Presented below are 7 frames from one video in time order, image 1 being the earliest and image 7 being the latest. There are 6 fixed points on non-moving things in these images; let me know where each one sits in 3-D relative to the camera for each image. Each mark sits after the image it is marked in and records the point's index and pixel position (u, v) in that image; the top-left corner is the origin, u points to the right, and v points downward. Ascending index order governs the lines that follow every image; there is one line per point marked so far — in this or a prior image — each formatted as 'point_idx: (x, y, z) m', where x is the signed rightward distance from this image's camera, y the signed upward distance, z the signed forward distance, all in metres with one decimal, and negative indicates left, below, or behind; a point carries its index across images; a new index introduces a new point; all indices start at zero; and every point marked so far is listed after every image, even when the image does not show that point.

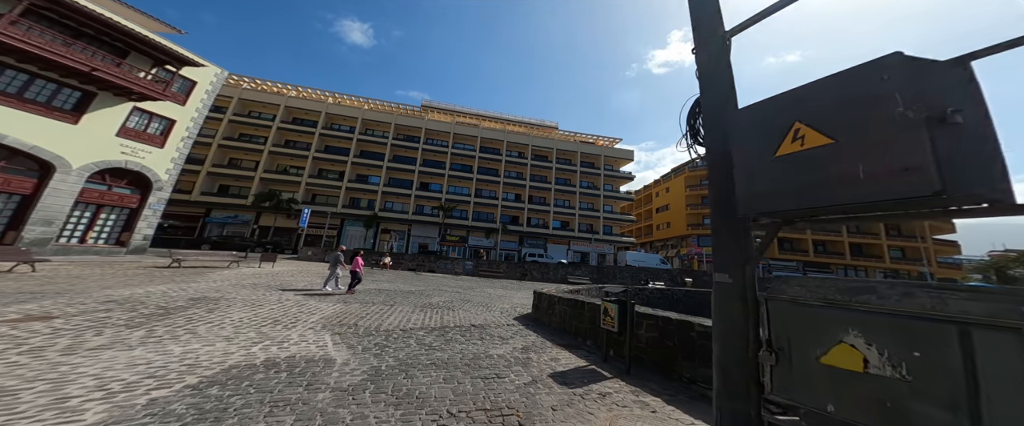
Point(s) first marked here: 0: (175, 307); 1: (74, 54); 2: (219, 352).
0: (-6.3, -1.7, +5.5) m
1: (-17.3, +6.2, +11.7) m
2: (-3.7, -1.7, +3.7) m
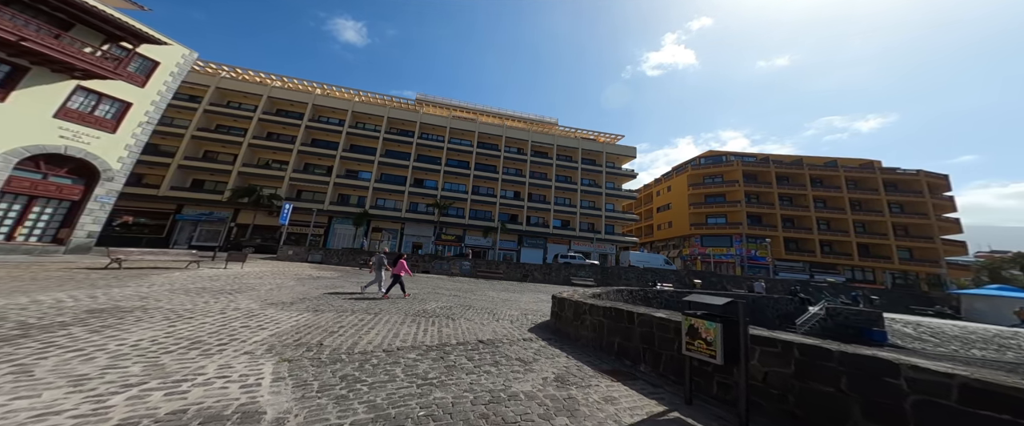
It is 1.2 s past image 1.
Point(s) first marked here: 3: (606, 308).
0: (-5.9, -1.4, +3.8) m
1: (-17.1, +6.5, +9.9) m
2: (-3.3, -1.4, +2.0) m
3: (+1.6, -1.7, +5.1) m
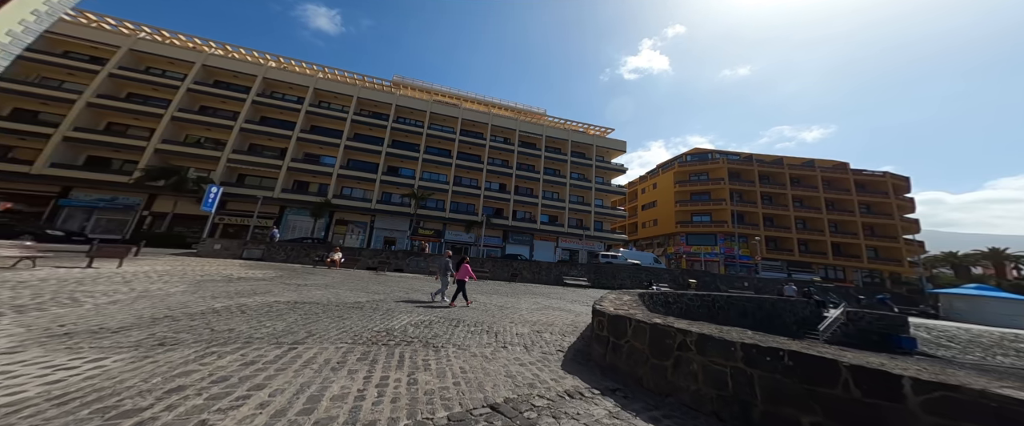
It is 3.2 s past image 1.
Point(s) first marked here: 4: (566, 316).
0: (-5.4, -0.8, +0.6) m
1: (-16.9, +7.2, +5.9) m
2: (-2.6, -0.8, -0.9) m
3: (+2.1, -1.1, +2.5) m
4: (+1.6, -3.3, +9.0) m
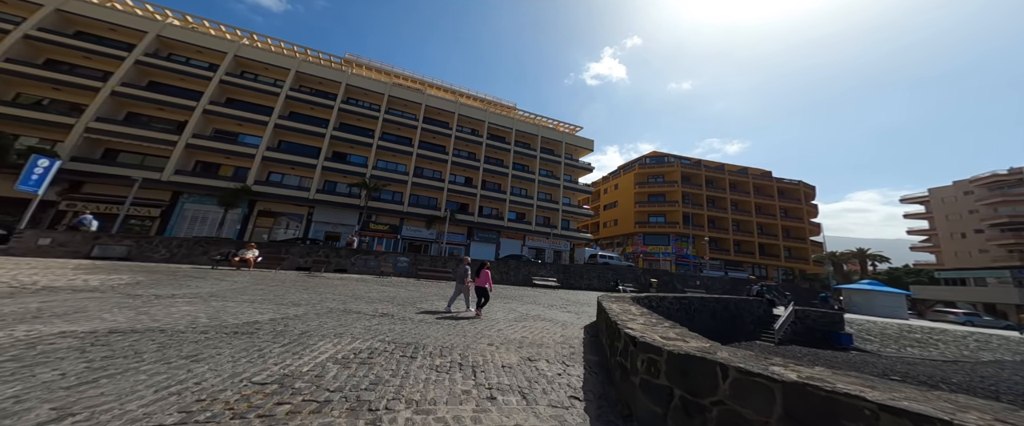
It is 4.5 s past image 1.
0: (-4.8, -0.4, -1.9) m
1: (-16.7, +7.9, +1.8) m
2: (-1.9, -0.4, -3.1) m
3: (+2.3, -0.9, +0.9) m
4: (+1.0, -3.0, +7.3) m
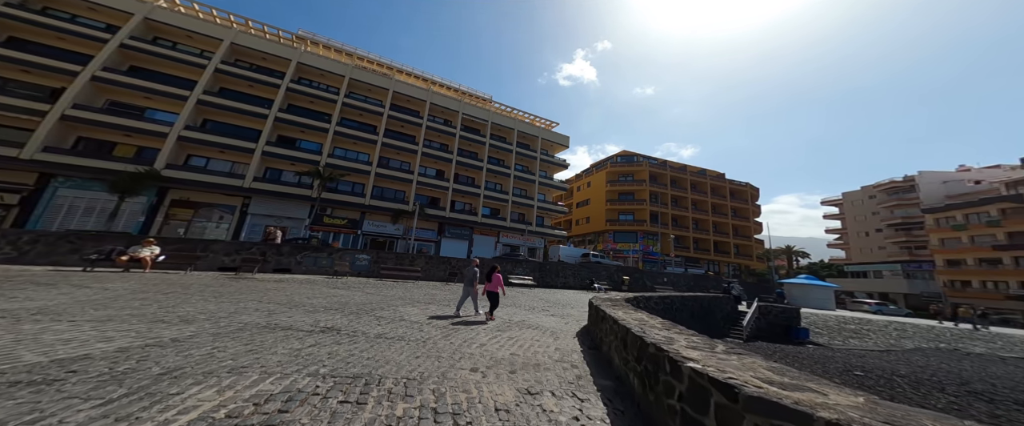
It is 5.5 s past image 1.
0: (-4.1, -0.1, -3.7) m
1: (-16.2, +8.4, -1.3) m
2: (-1.1, -0.2, -4.6) m
3: (+2.7, -0.7, -0.2) m
4: (+0.6, -2.7, +6.1) m
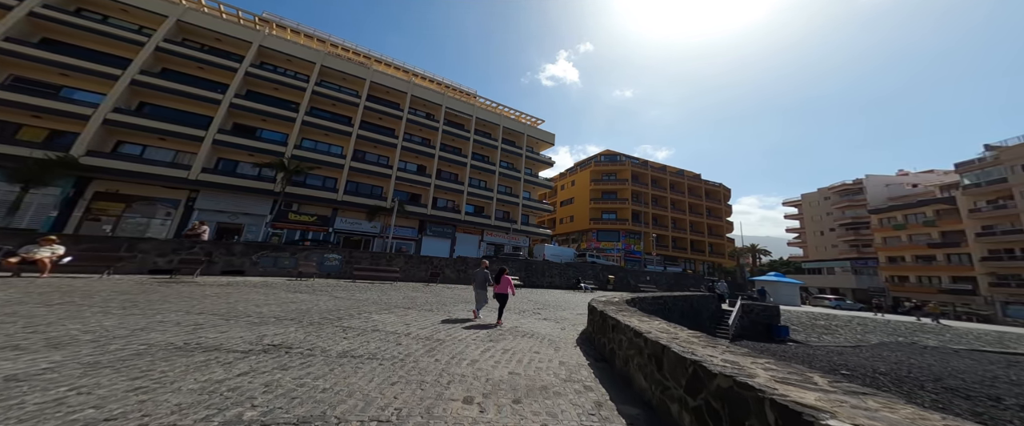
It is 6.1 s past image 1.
0: (-3.6, +0.1, -4.9) m
1: (-15.7, +8.7, -3.2) m
2: (-0.5, -0.1, -5.6) m
3: (+3.0, -0.6, -1.0) m
4: (+0.6, -2.6, +5.2) m
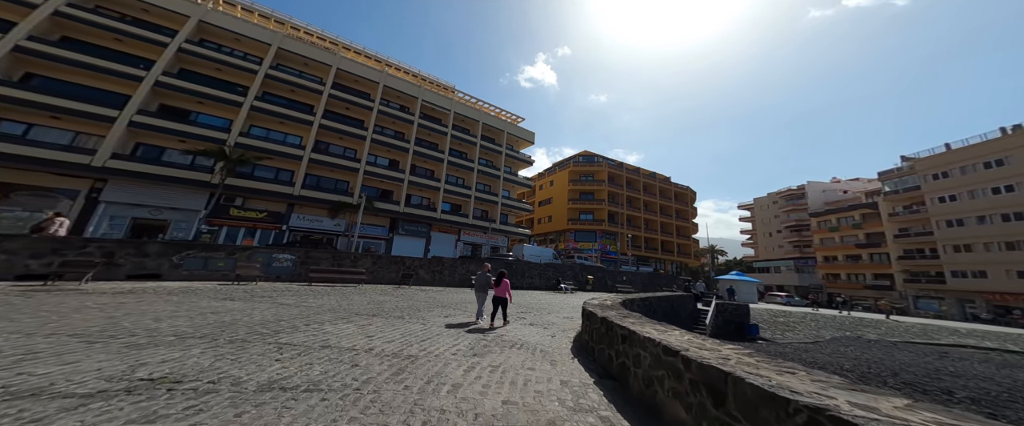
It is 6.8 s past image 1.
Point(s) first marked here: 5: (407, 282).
0: (-2.9, +0.3, -6.1) m
1: (-15.0, +9.1, -5.4) m
2: (+0.3, +0.2, -6.6) m
3: (+3.4, -0.4, -1.7) m
4: (+0.4, -2.4, +4.2) m
5: (-5.4, -3.5, +15.1) m
